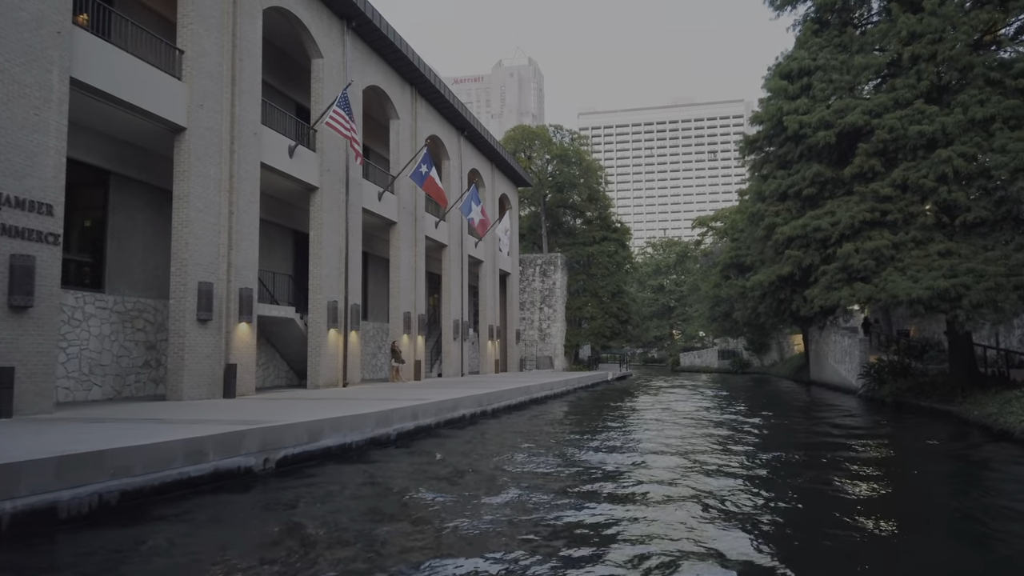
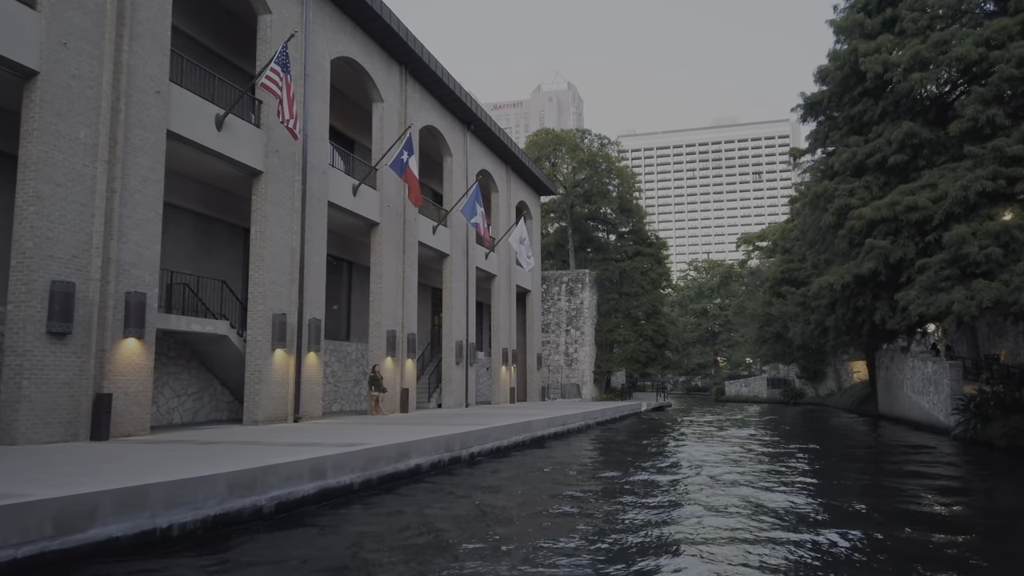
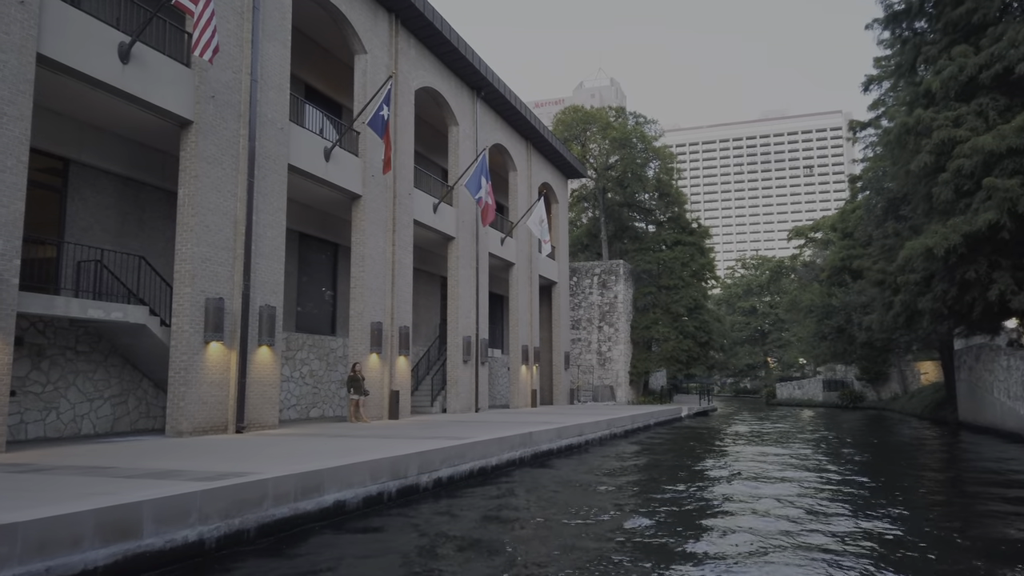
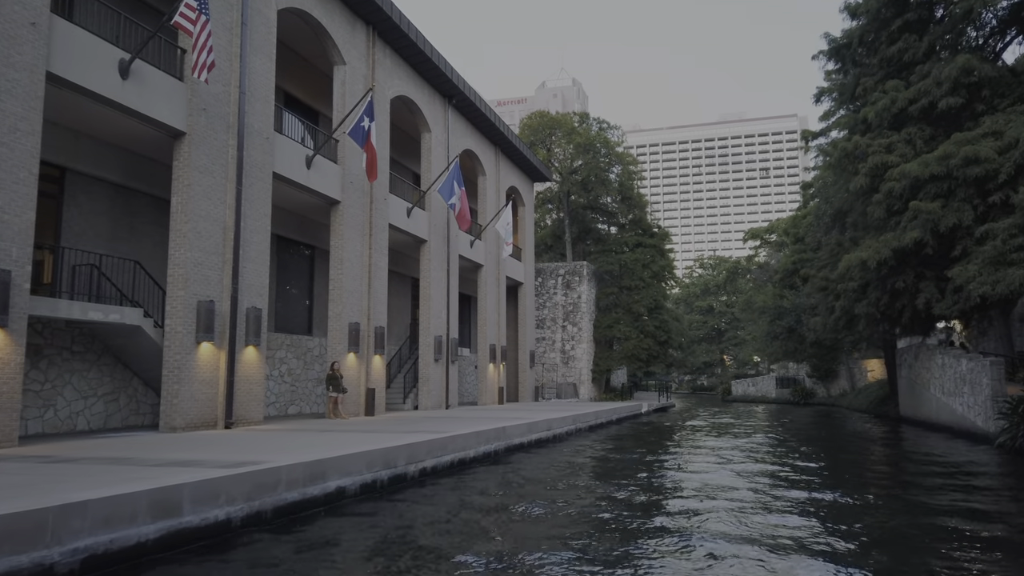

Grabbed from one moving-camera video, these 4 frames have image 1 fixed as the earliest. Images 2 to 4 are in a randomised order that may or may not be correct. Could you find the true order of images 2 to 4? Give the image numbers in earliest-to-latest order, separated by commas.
2, 4, 3
